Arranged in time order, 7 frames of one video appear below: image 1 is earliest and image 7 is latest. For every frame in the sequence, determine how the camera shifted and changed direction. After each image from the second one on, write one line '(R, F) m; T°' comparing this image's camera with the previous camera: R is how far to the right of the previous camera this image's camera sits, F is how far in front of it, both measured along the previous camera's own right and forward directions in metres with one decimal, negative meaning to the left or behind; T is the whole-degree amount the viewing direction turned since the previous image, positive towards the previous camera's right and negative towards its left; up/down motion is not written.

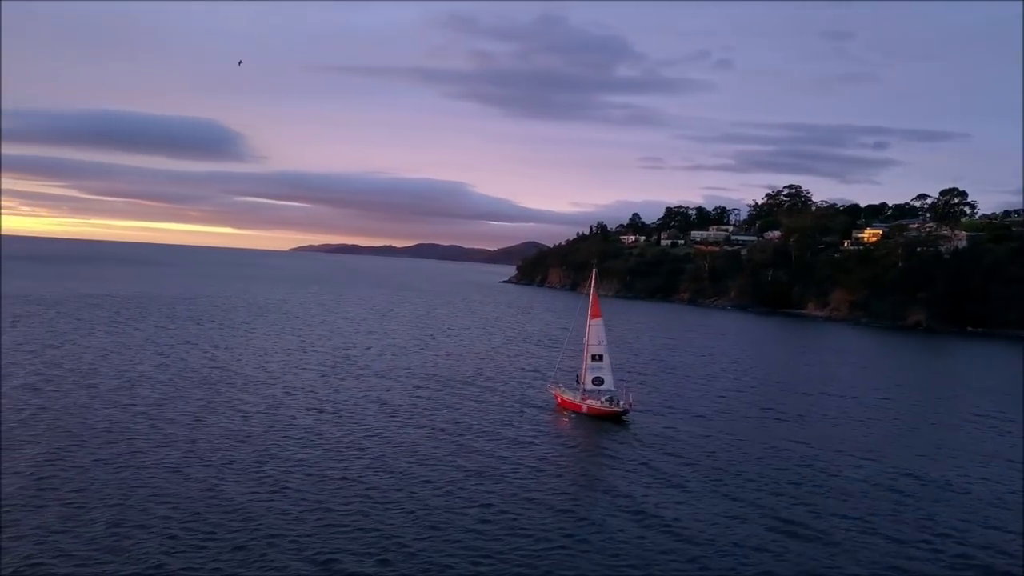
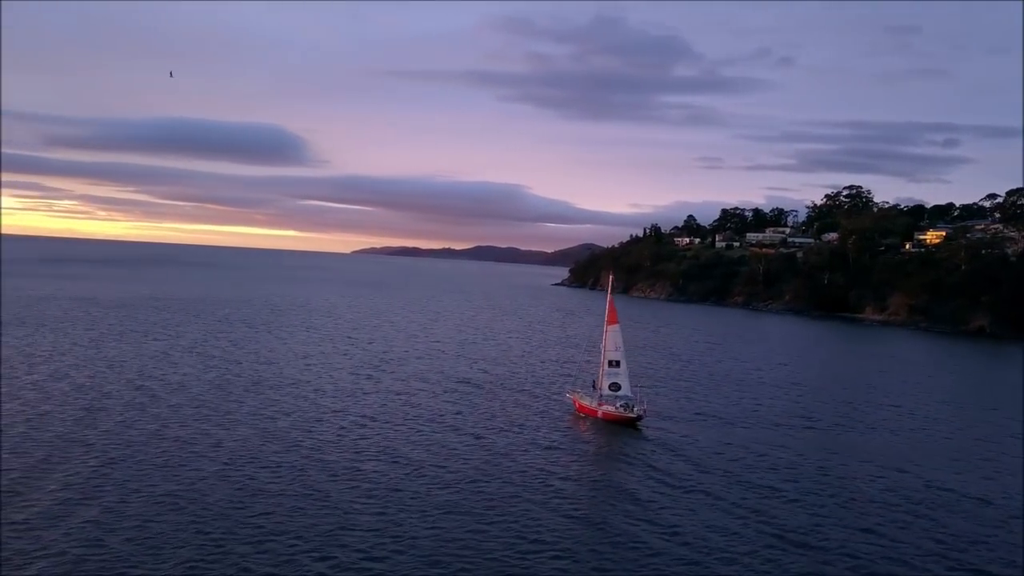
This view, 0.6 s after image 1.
(+1.1, -0.5) m; -4°
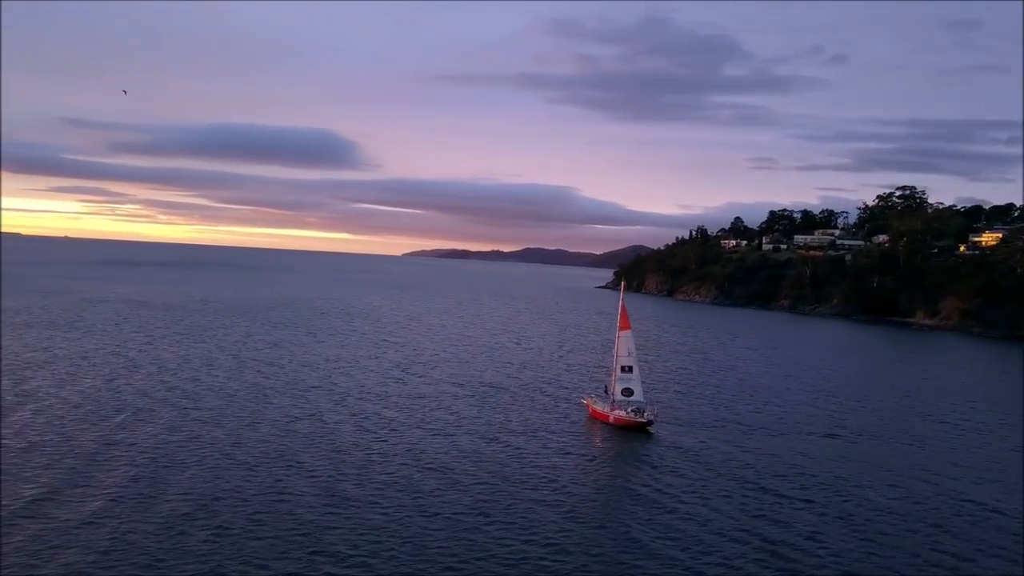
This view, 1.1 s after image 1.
(+1.0, -0.4) m; -4°
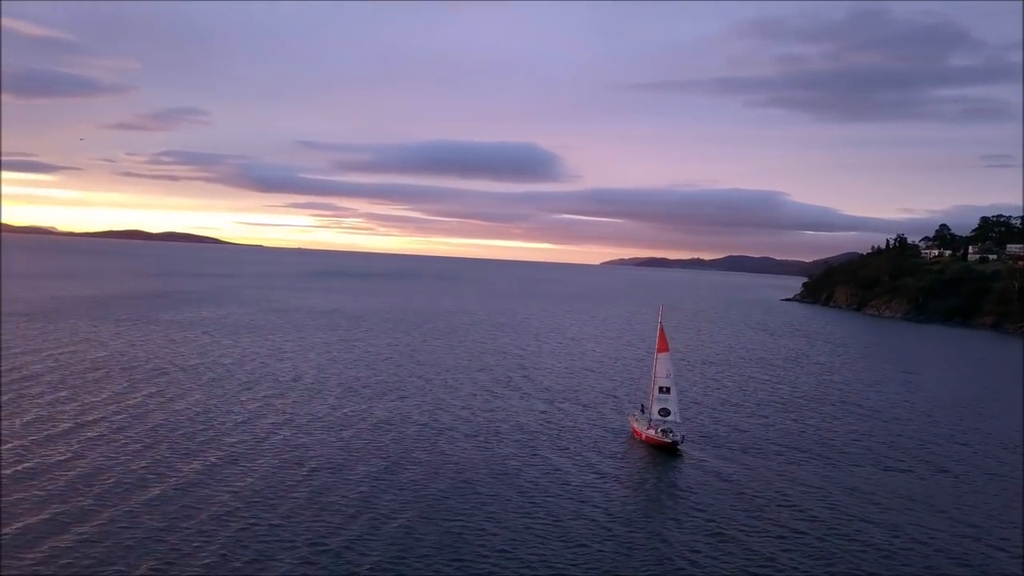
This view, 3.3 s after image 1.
(+4.4, -2.3) m; -14°
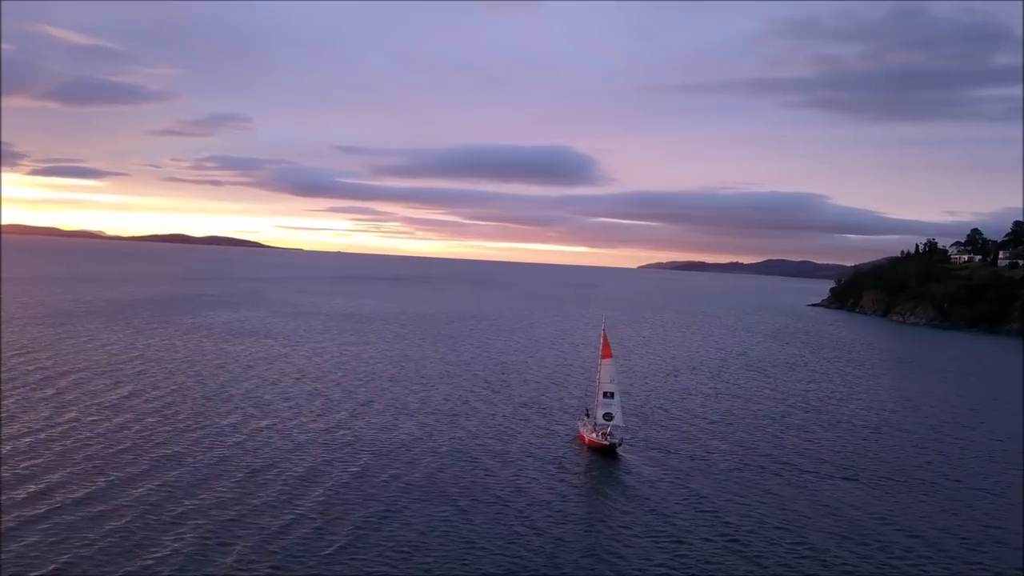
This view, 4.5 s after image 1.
(+2.7, -1.3) m; -2°
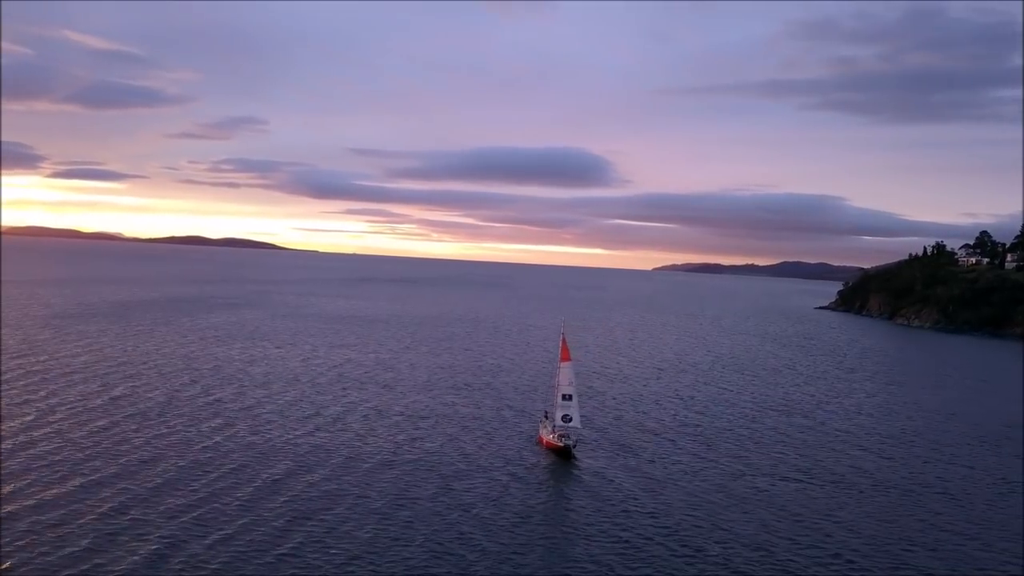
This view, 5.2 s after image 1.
(+1.7, -0.8) m; -1°
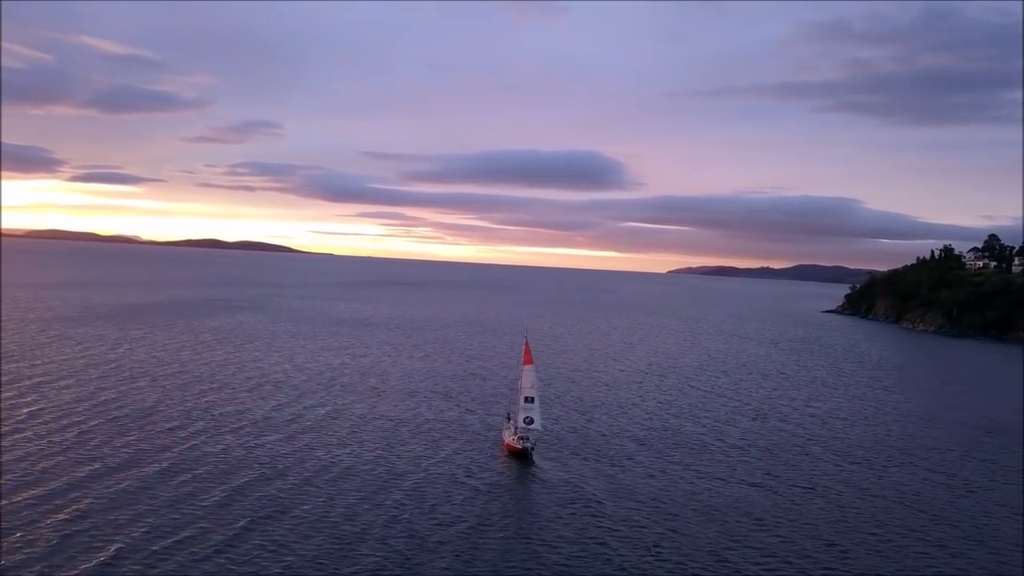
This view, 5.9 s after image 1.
(+1.6, -0.8) m; -1°
